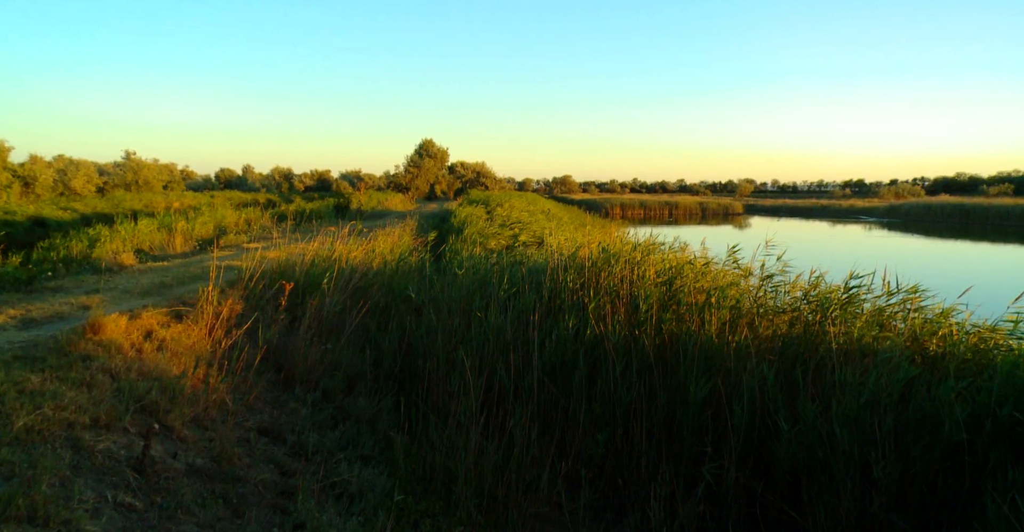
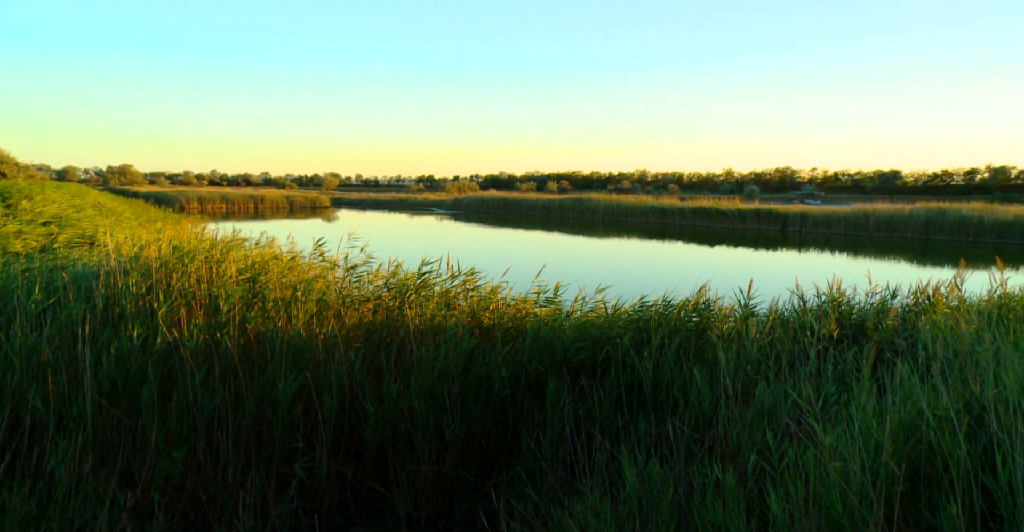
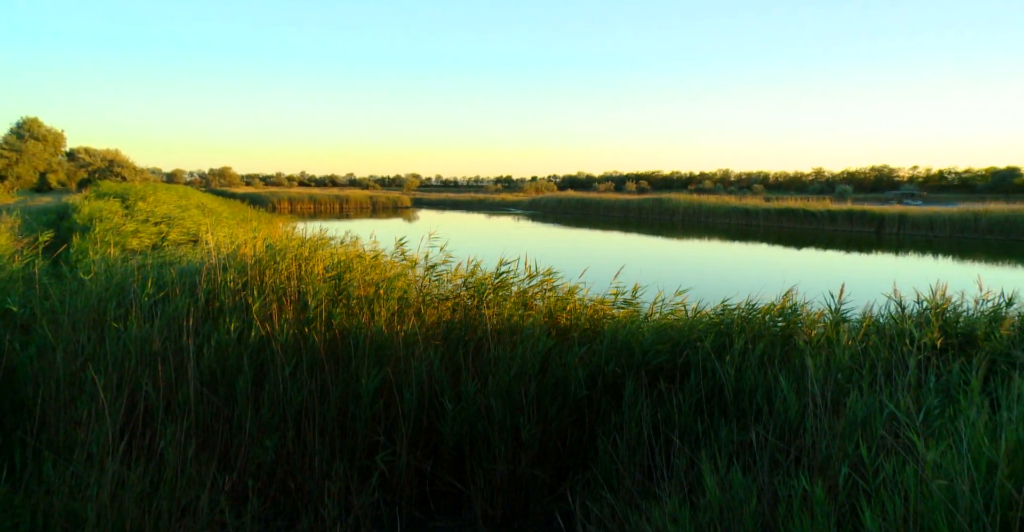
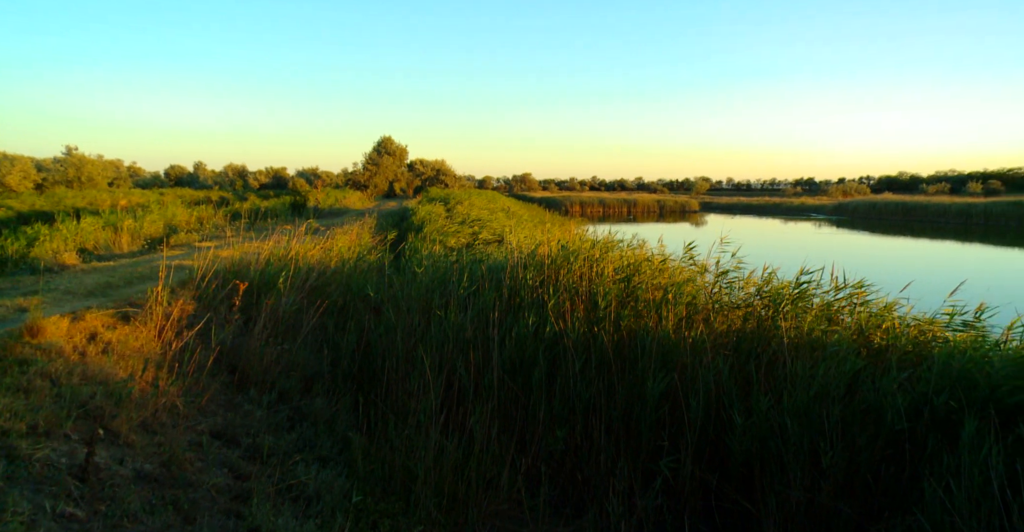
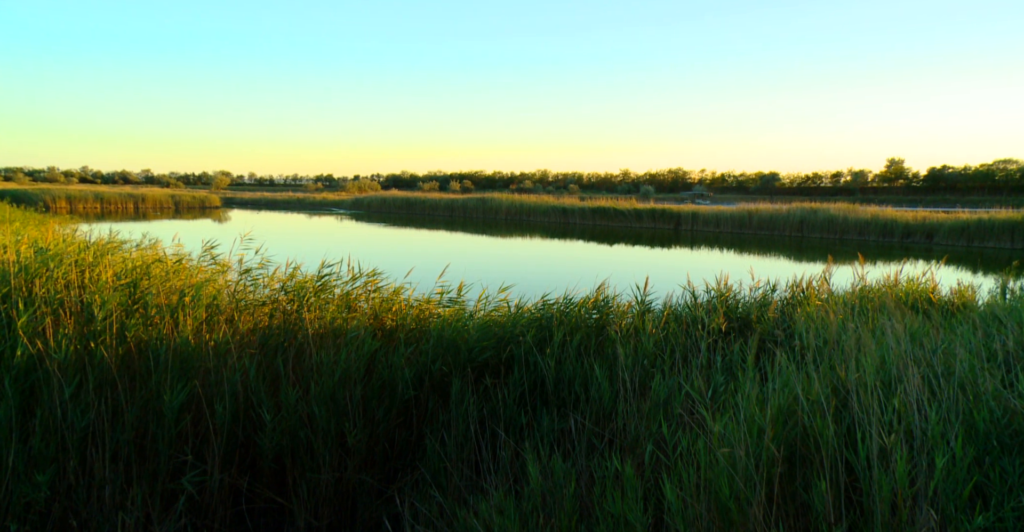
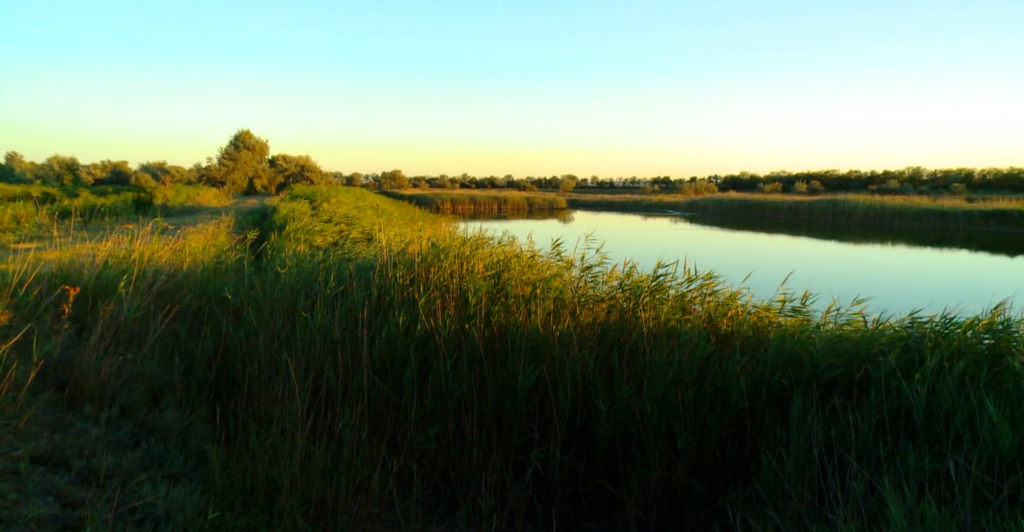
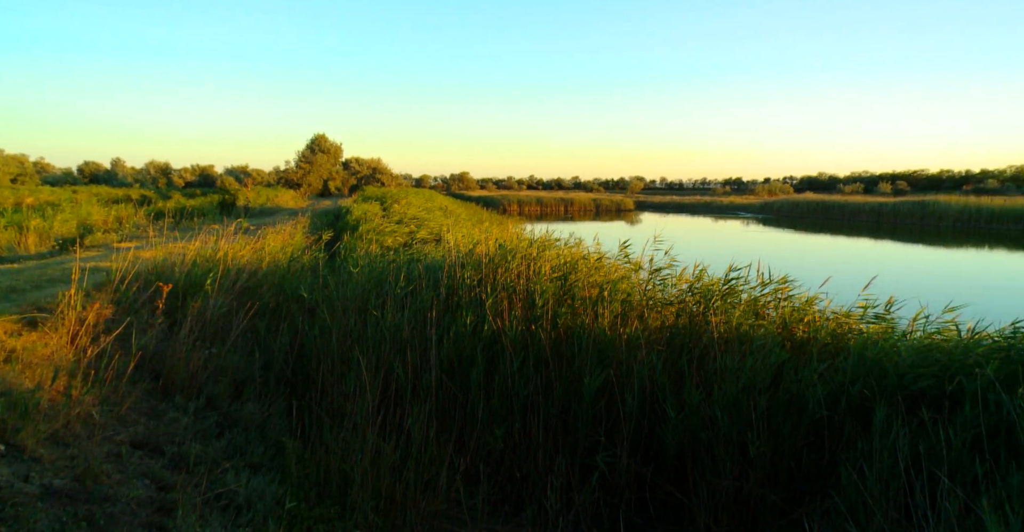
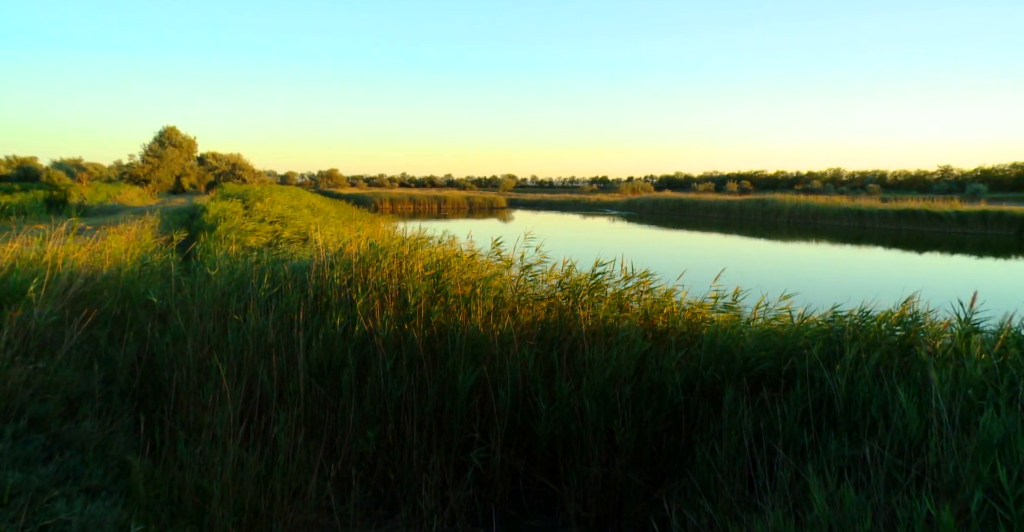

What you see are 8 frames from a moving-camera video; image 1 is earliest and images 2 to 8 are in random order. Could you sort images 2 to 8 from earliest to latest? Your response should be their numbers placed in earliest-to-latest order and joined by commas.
4, 7, 6, 8, 3, 2, 5
